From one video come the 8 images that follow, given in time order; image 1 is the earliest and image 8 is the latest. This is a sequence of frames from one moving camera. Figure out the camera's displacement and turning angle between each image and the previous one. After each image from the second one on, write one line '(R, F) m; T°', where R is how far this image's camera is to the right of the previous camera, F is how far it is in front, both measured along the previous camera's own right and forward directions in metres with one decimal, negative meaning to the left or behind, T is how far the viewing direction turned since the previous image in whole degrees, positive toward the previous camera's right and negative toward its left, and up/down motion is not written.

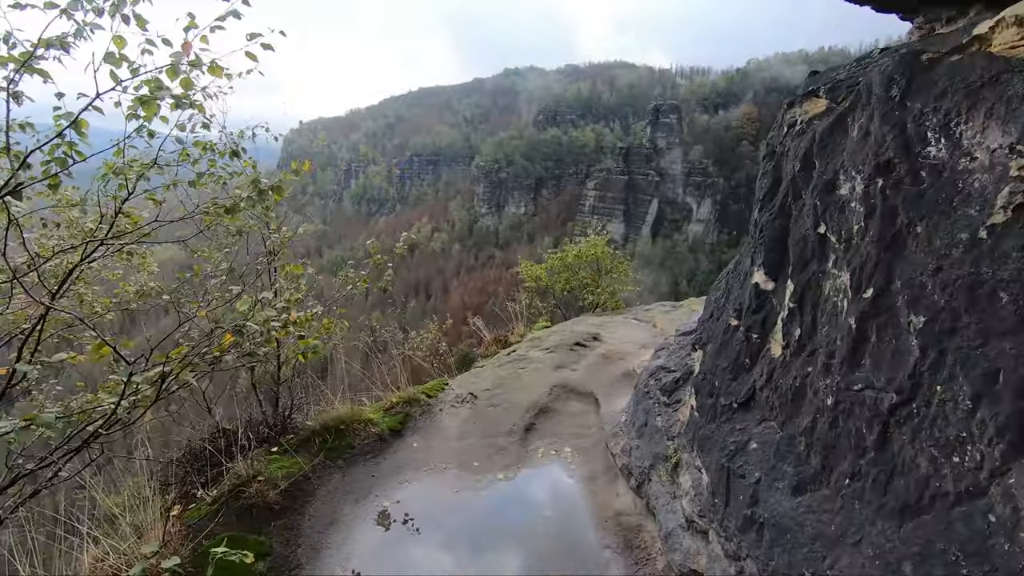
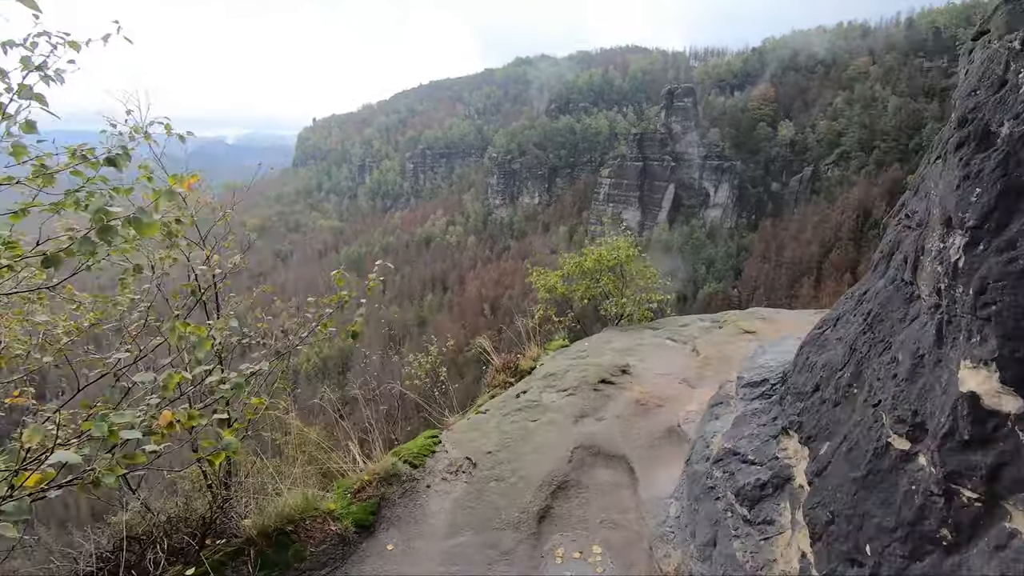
(+0.1, +1.2) m; -2°
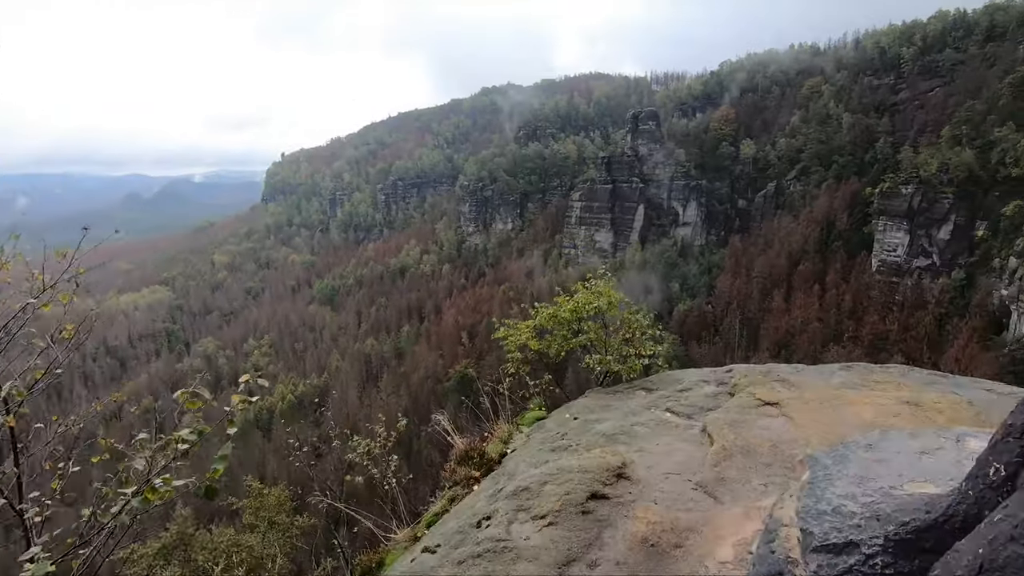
(+0.2, +1.2) m; +3°
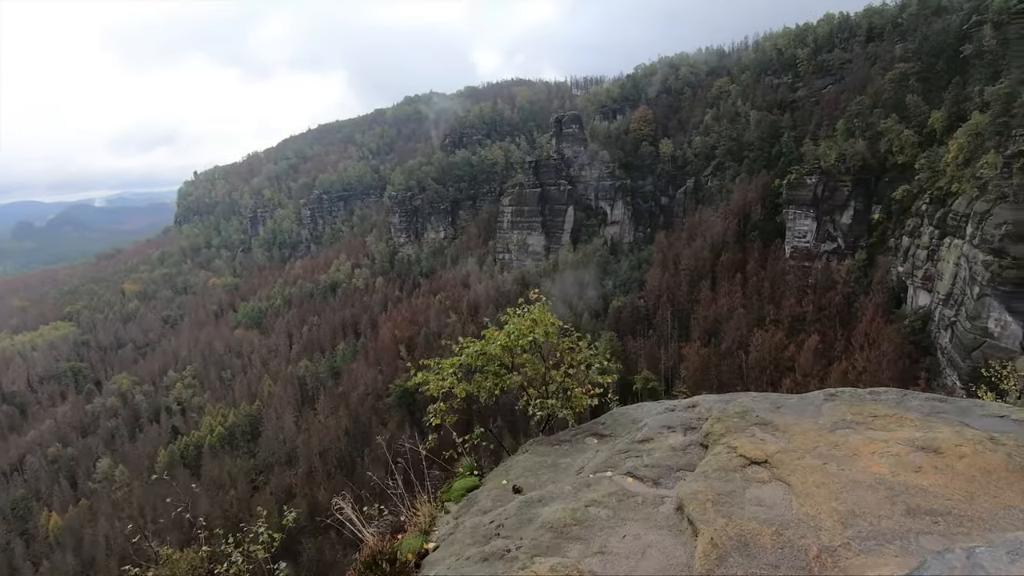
(+0.2, +1.2) m; +7°
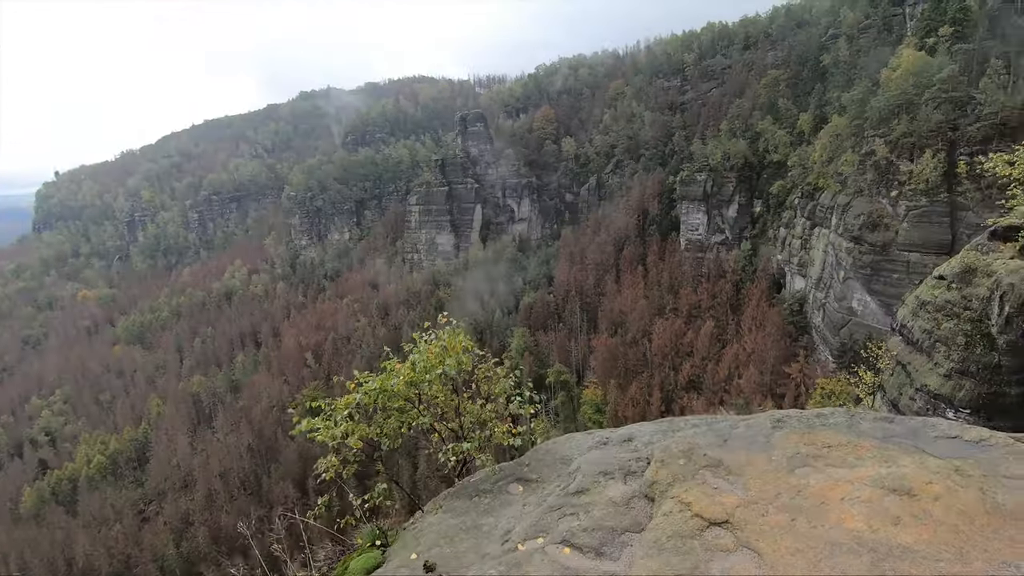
(+0.1, +0.8) m; +9°
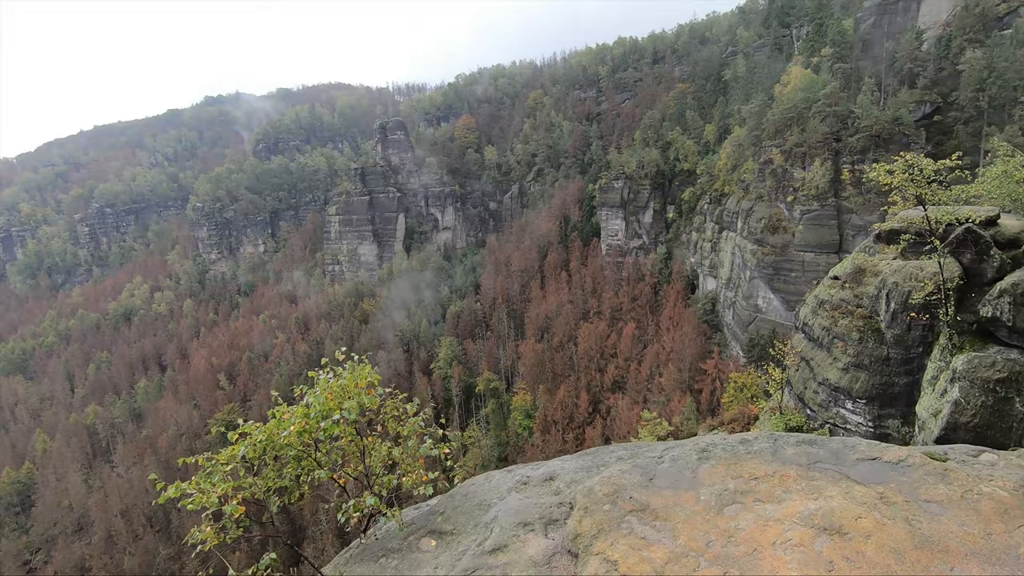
(+0.2, +0.4) m; +8°
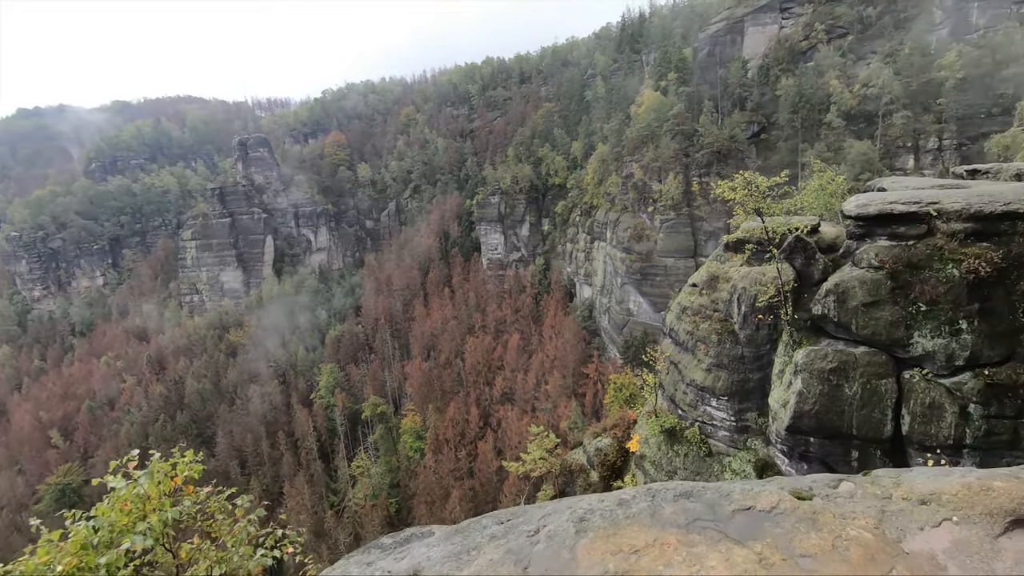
(+0.3, +0.5) m; +12°
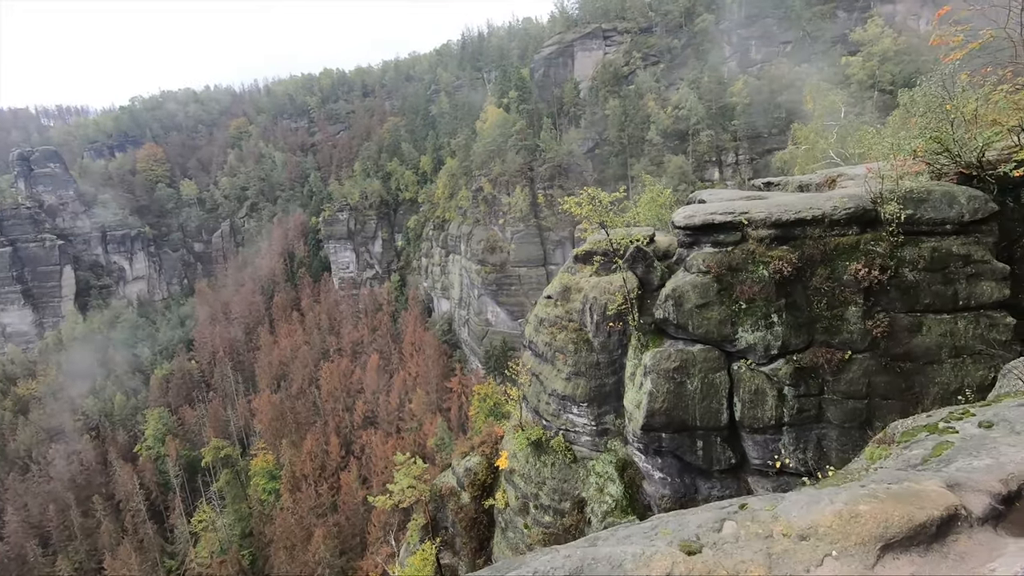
(+0.1, +0.6) m; +15°
